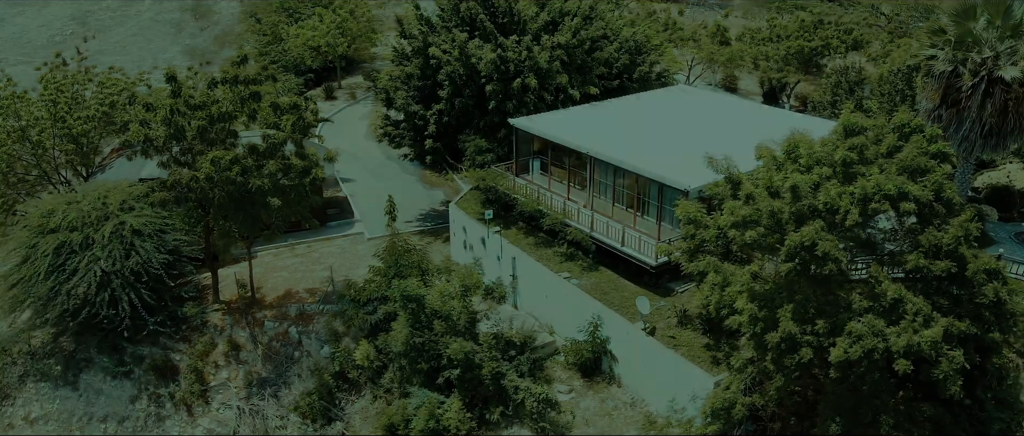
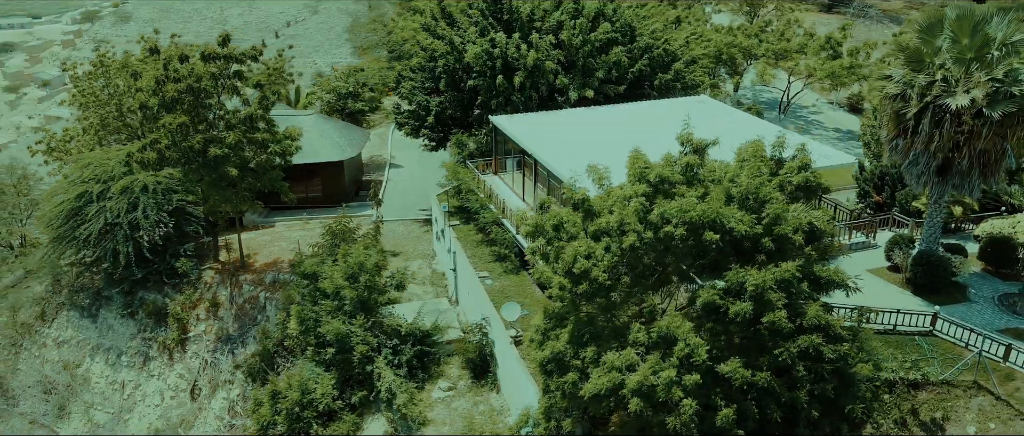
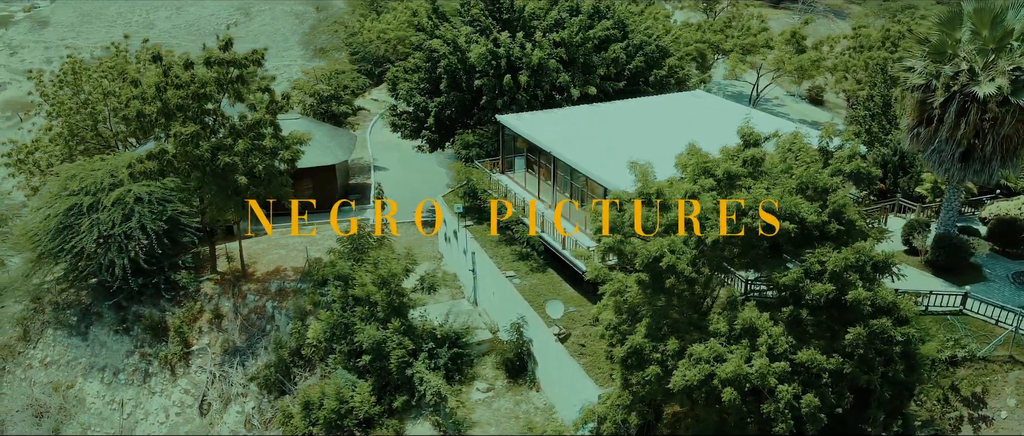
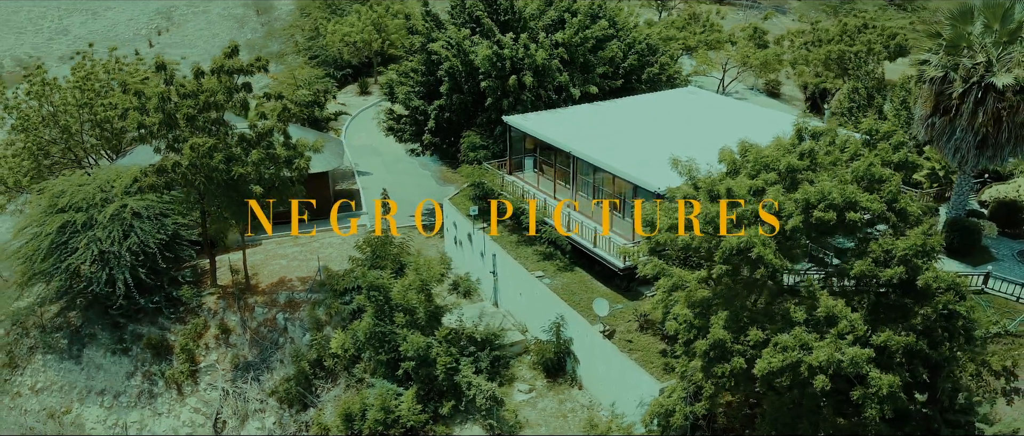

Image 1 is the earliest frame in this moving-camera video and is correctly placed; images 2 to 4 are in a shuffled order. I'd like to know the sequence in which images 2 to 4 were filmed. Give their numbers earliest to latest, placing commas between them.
4, 3, 2
